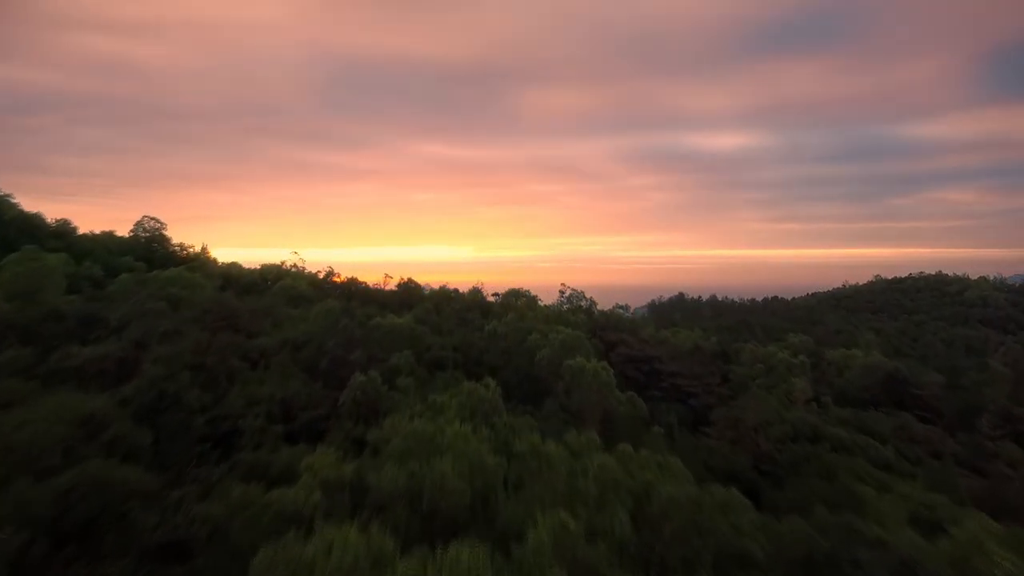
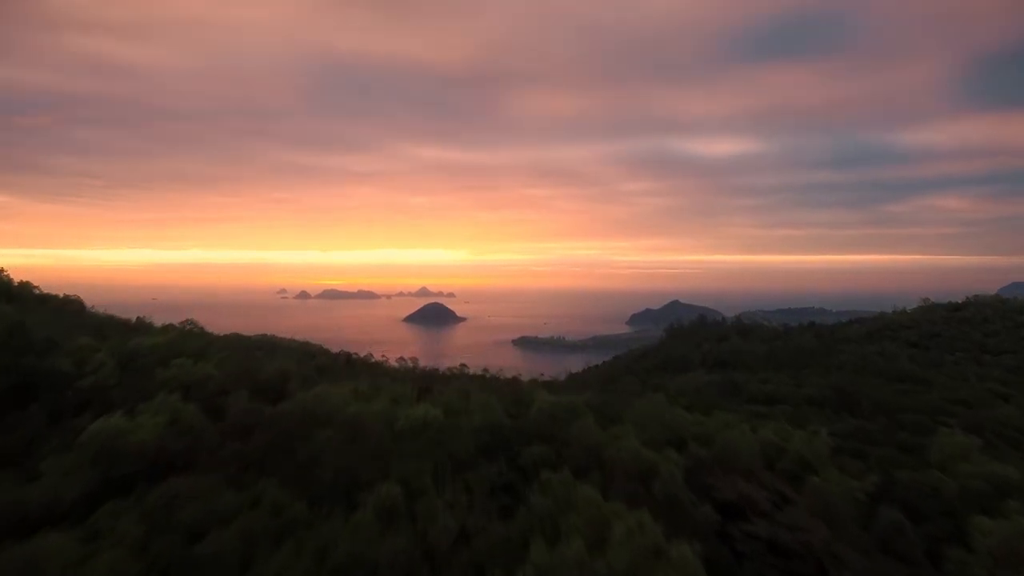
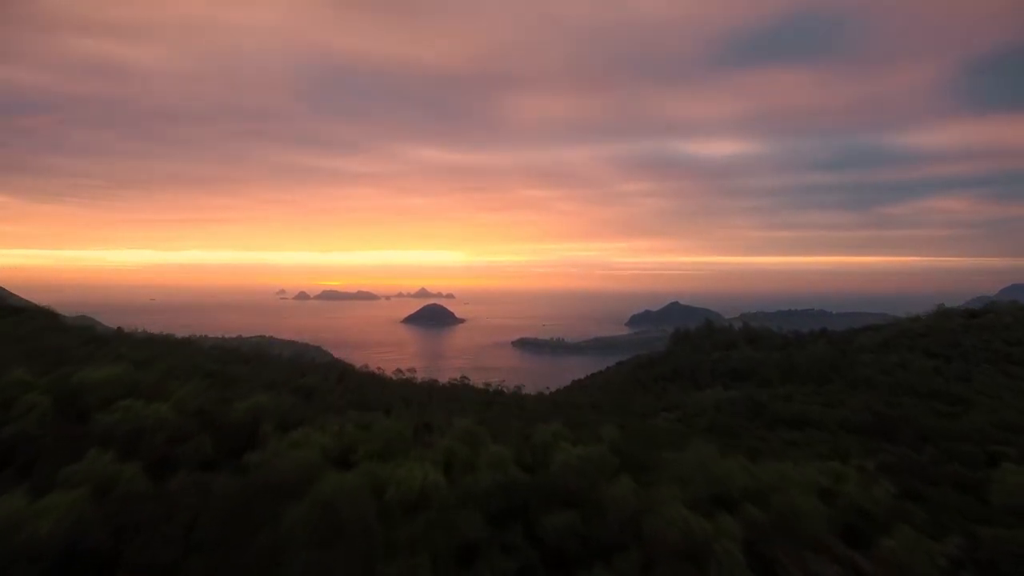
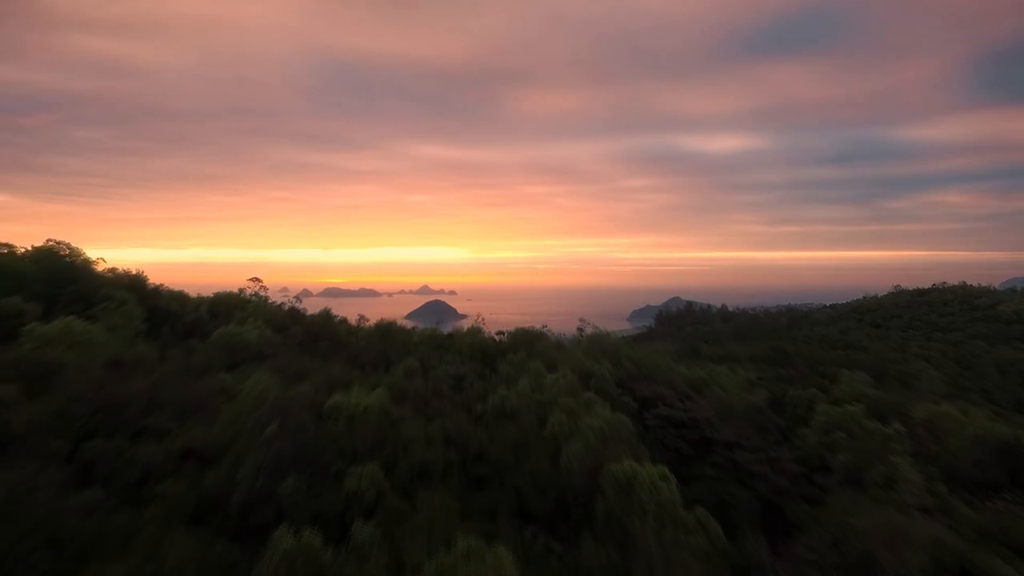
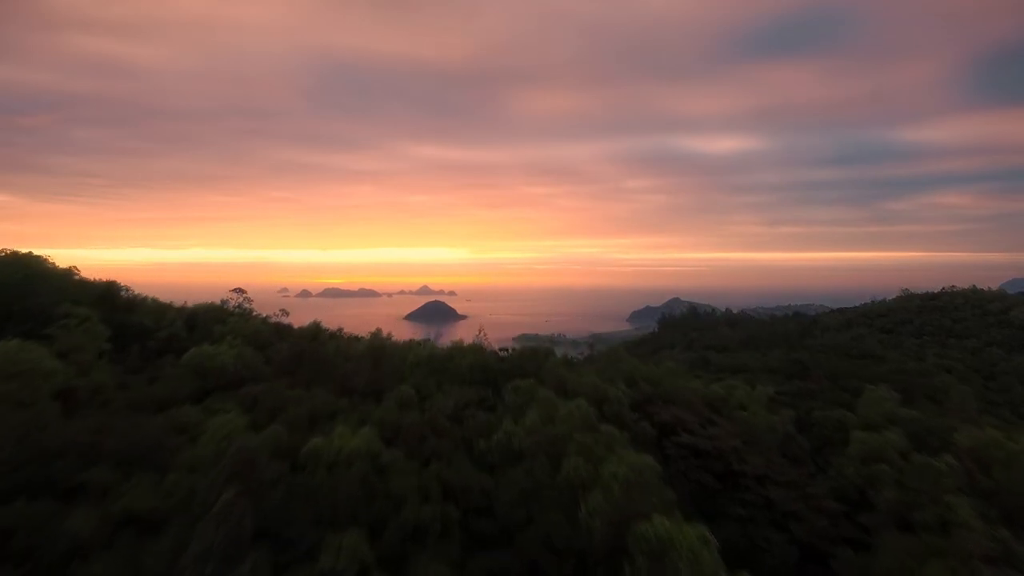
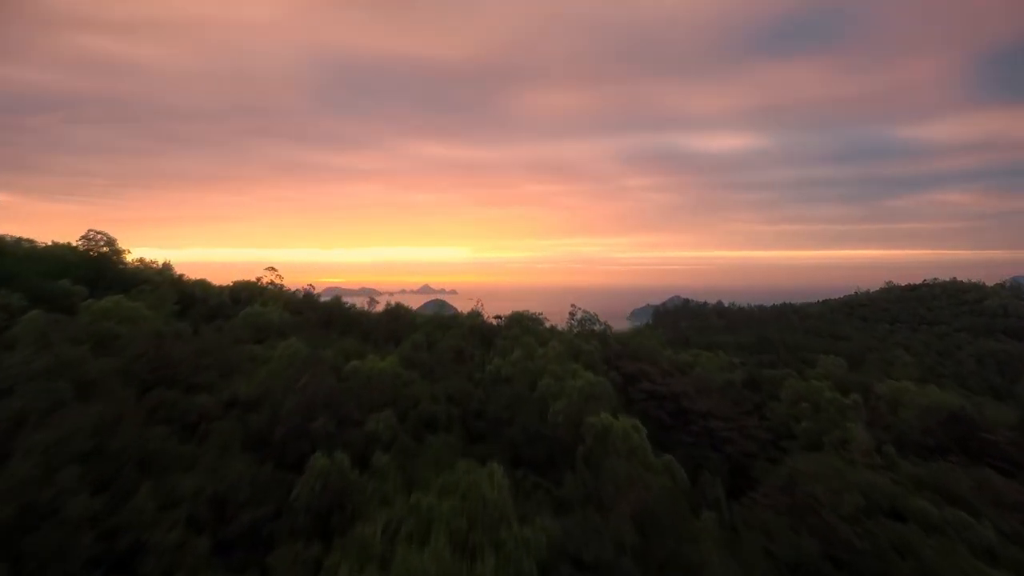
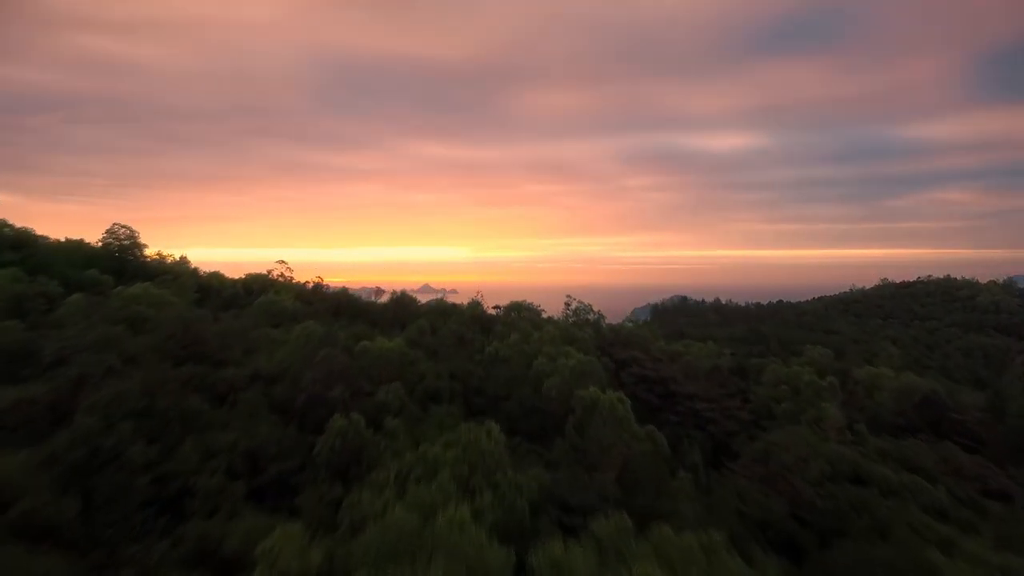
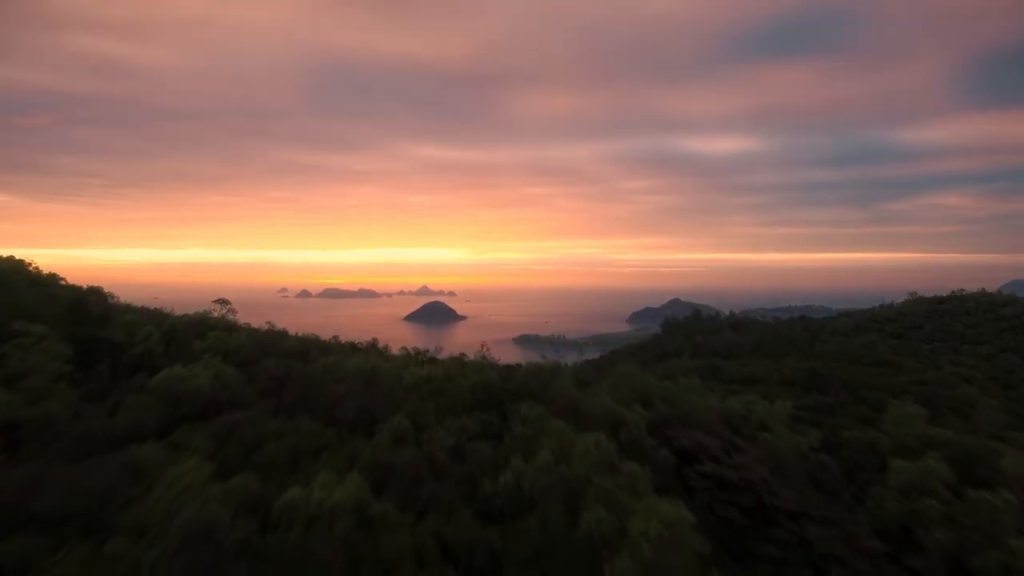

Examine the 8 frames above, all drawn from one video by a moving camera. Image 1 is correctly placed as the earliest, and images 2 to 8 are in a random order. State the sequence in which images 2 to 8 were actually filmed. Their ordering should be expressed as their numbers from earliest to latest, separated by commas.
7, 6, 4, 5, 8, 2, 3
